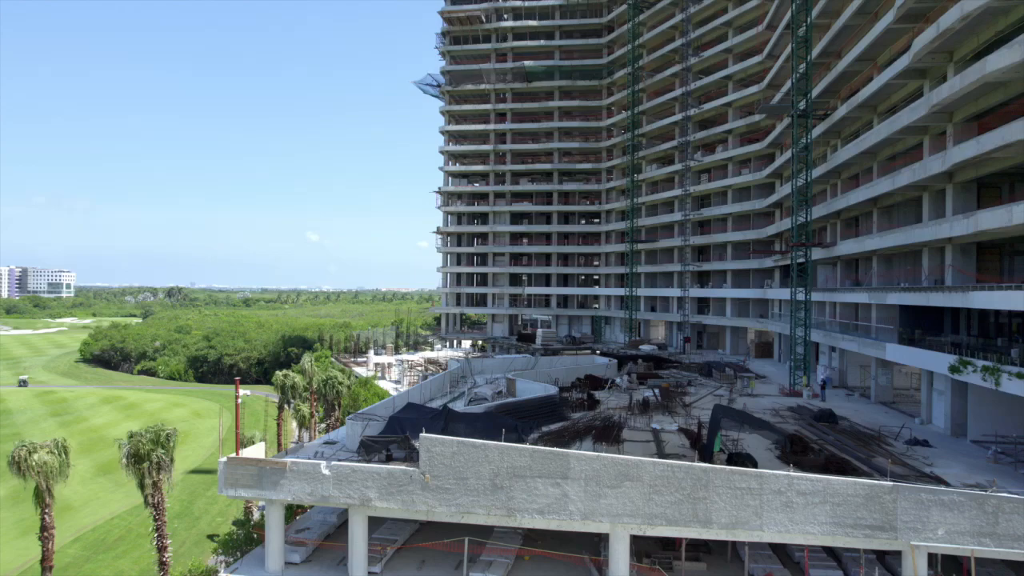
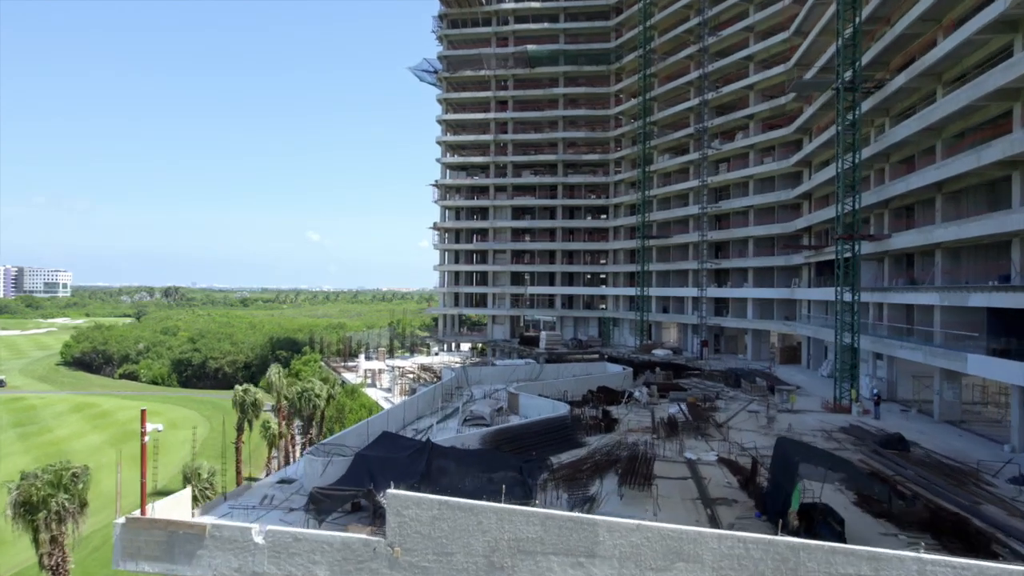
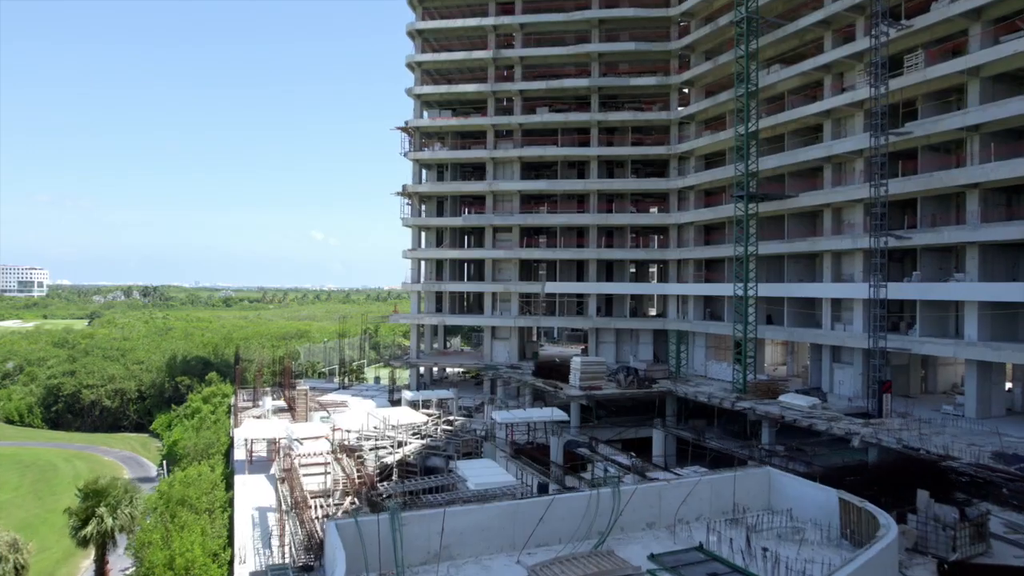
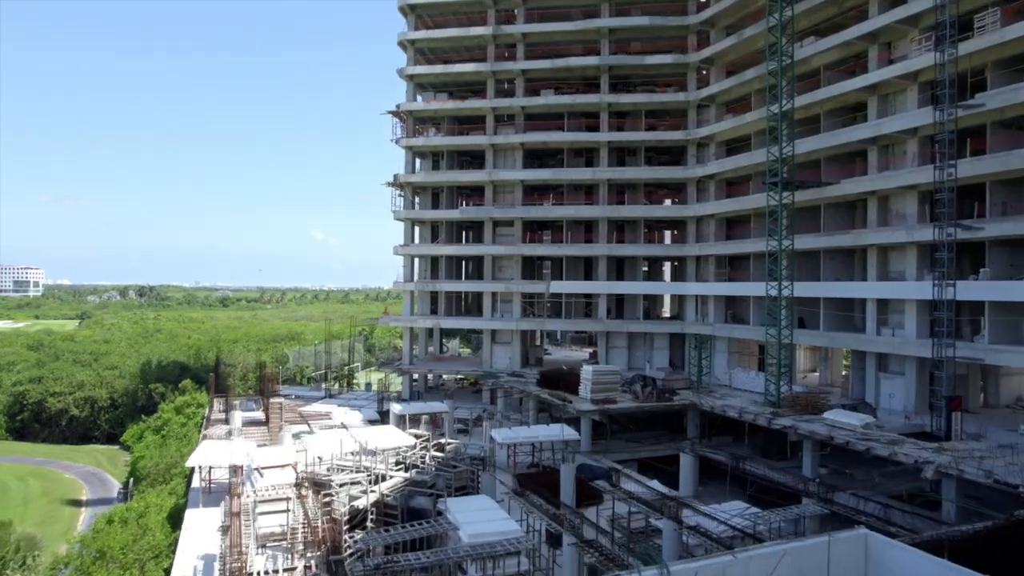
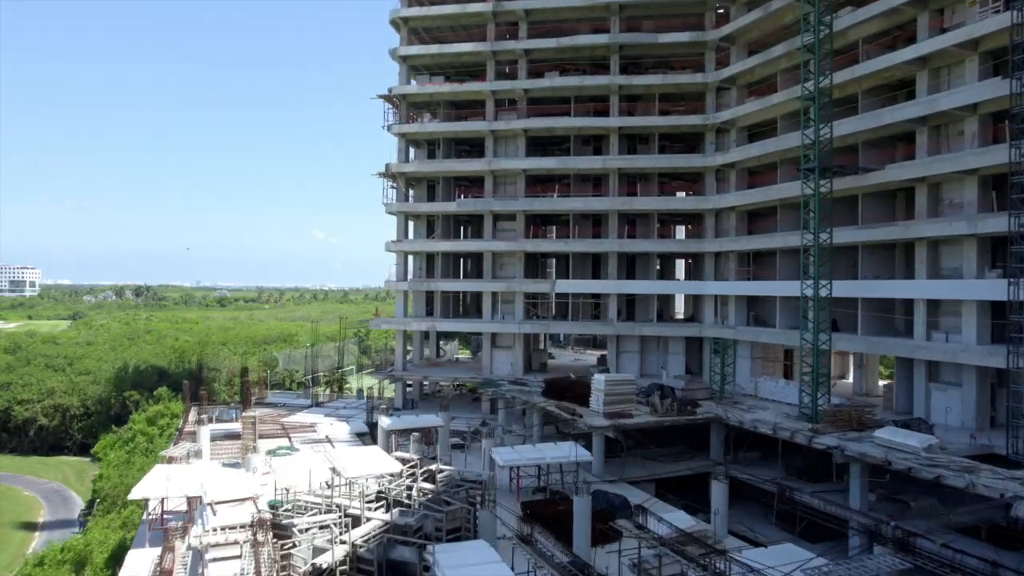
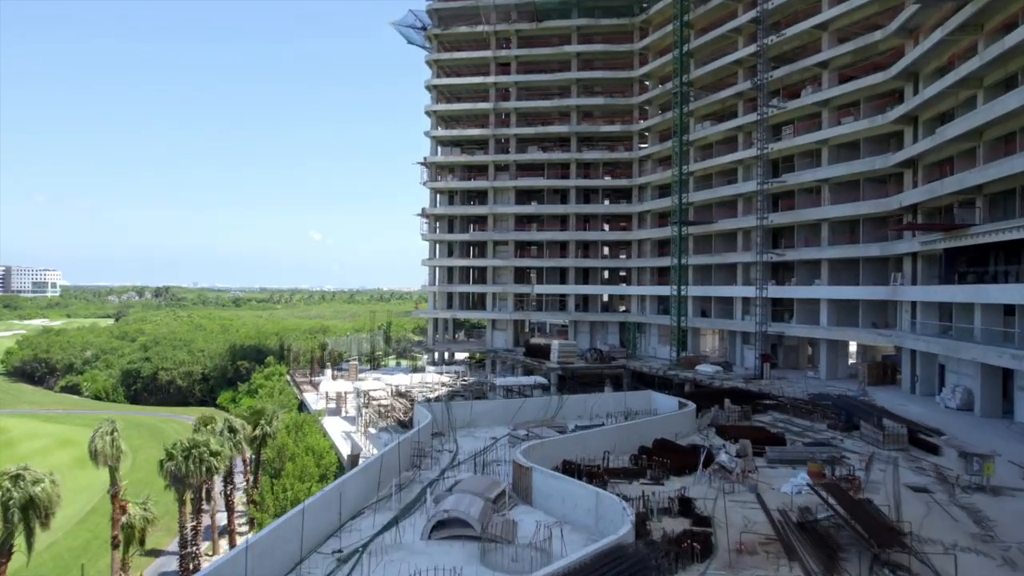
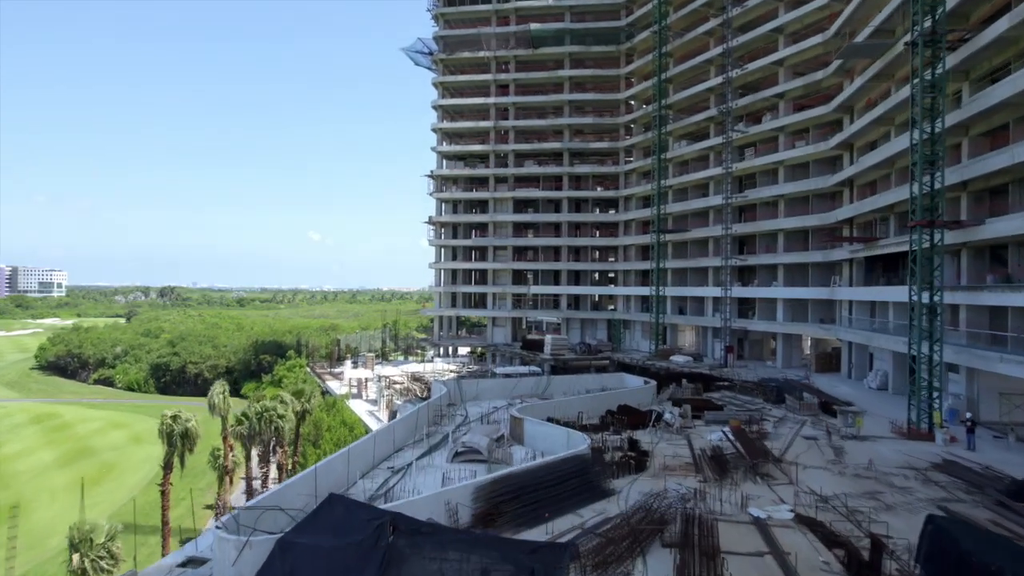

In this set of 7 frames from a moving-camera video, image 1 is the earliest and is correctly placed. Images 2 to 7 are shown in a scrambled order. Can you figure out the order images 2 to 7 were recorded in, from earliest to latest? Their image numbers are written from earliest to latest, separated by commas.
2, 7, 6, 3, 4, 5
